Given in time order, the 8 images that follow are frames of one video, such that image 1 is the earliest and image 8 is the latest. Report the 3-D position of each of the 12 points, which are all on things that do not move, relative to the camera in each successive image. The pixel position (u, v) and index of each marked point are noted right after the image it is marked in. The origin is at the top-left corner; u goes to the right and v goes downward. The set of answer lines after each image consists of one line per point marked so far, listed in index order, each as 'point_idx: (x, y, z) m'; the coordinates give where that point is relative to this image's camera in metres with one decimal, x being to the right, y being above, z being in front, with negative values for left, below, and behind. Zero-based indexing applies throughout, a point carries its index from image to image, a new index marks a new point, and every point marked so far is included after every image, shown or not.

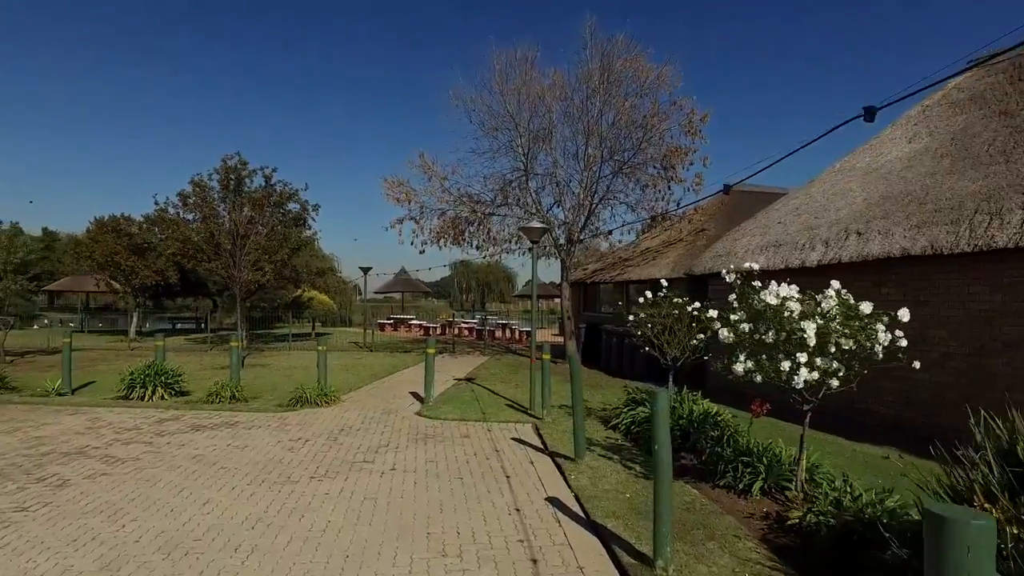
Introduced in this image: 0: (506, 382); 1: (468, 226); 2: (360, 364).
0: (-0.1, -2.1, +14.5) m
1: (-1.3, +1.9, +20.0) m
2: (-4.2, -2.1, +18.0) m
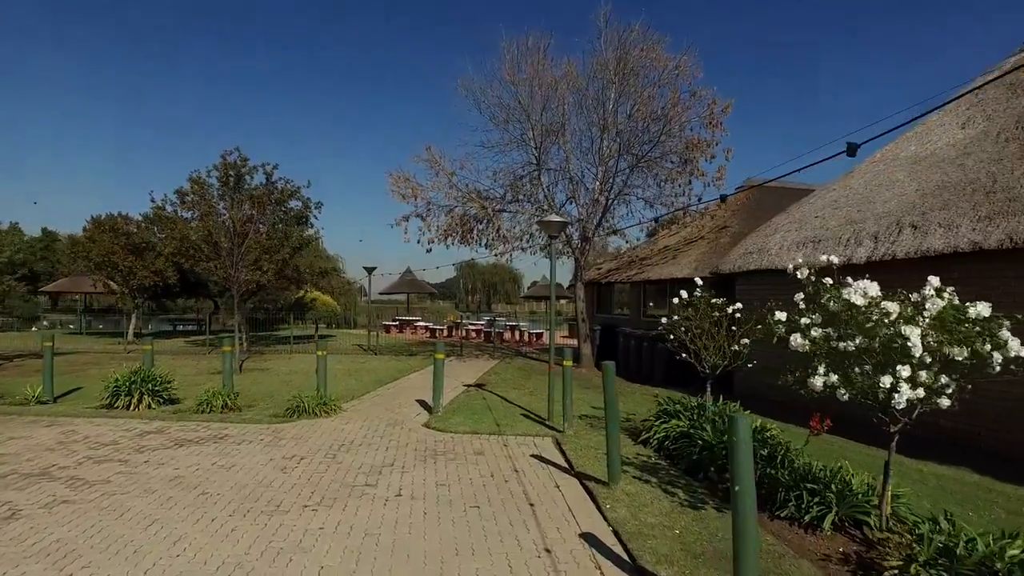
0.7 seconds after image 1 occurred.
0: (+0.2, -2.1, +13.6) m
1: (-1.0, +1.9, +19.1) m
2: (-3.9, -2.1, +17.1) m
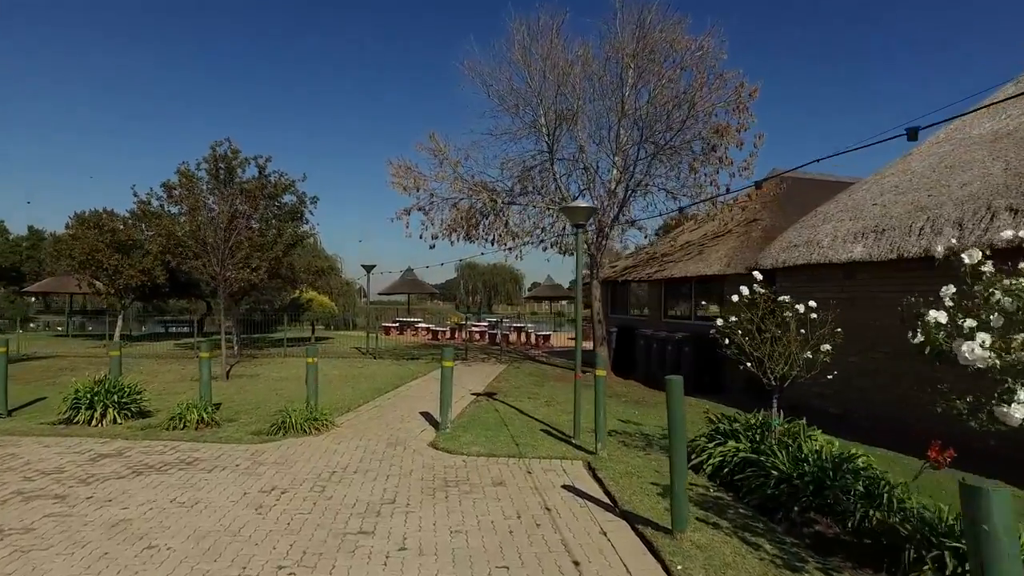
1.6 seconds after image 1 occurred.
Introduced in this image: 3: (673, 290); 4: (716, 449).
0: (+0.4, -2.1, +12.2) m
1: (-0.7, +1.9, +17.8) m
2: (-3.6, -2.1, +15.8) m
3: (+4.0, 0.0, +16.1) m
4: (+2.1, -1.7, +6.7) m
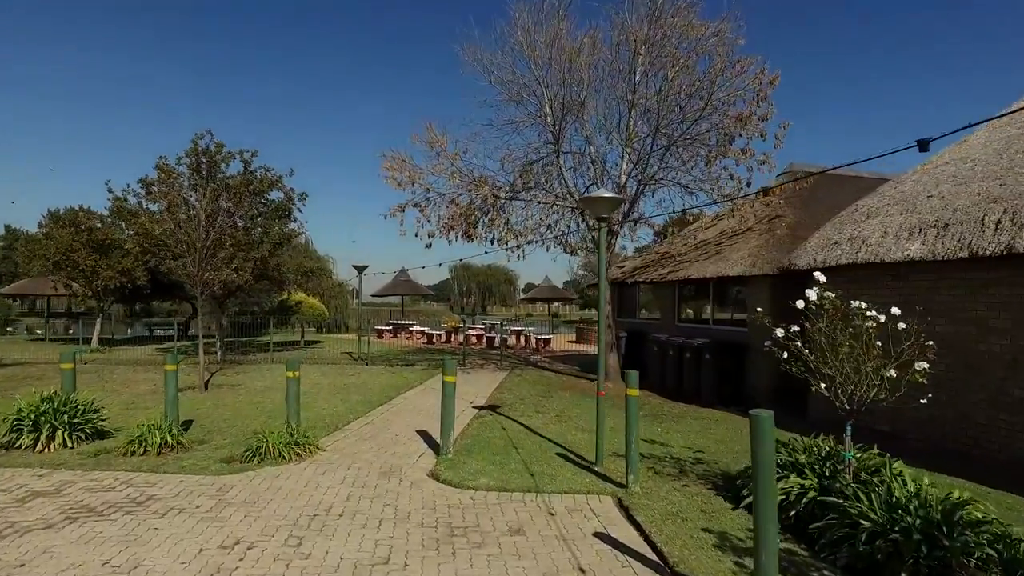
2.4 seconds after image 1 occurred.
0: (+0.5, -2.1, +11.1) m
1: (-0.7, +1.9, +16.6) m
2: (-3.6, -2.1, +14.6) m
3: (+4.0, -0.1, +15.0) m
4: (+2.3, -1.7, +5.5) m
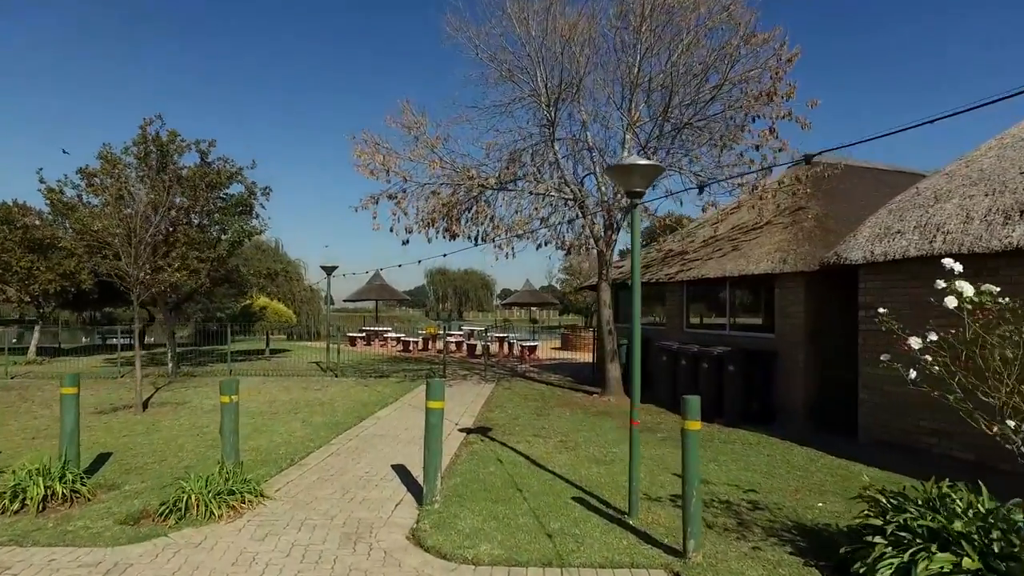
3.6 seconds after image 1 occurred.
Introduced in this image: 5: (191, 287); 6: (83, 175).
0: (+0.4, -2.1, +9.3) m
1: (-1.0, +1.8, +14.8) m
2: (-3.8, -2.2, +12.6) m
3: (+3.8, -0.1, +13.3) m
4: (+2.4, -1.6, +3.8) m
5: (-9.5, 0.0, +19.3) m
6: (-11.7, +3.1, +17.7) m
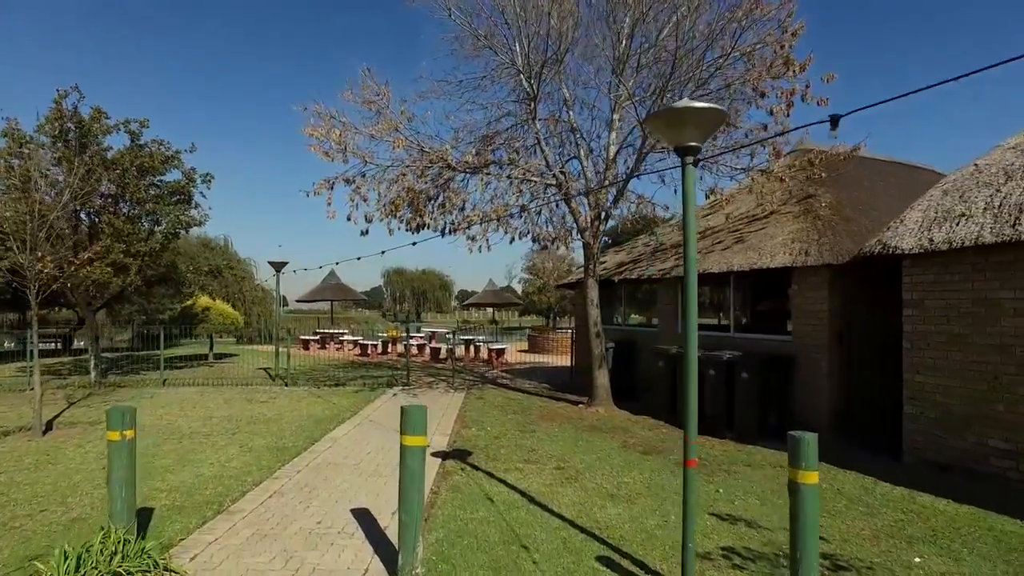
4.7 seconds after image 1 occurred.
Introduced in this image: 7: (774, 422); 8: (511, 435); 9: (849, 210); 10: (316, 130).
0: (+0.3, -2.0, +7.7) m
1: (-1.5, +1.9, +13.1) m
2: (-4.1, -2.1, +10.8) m
3: (+3.4, 0.0, +12.0) m
4: (+2.6, -1.6, +2.3) m
5: (-10.3, +0.1, +17.1) m
6: (-12.3, +3.1, +15.3) m
7: (+3.8, -1.9, +9.5) m
8: (0.0, -2.1, +9.4) m
9: (+5.4, +1.3, +10.3) m
10: (-3.6, +2.9, +11.8) m
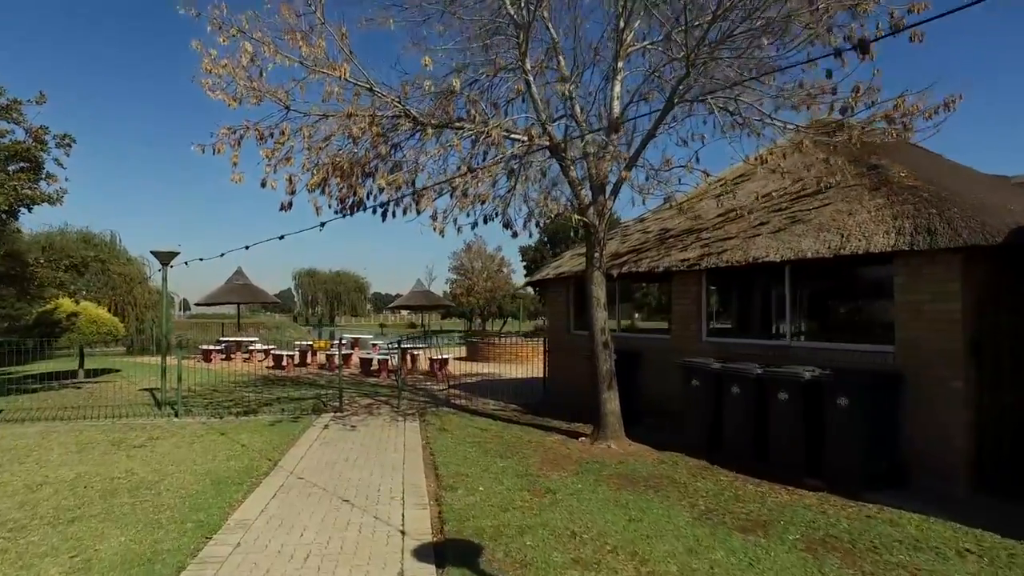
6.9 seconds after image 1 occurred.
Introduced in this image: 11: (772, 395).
0: (+0.6, -2.0, +4.6) m
1: (-1.9, +1.9, +9.8) m
2: (-4.2, -2.0, +7.1) m
3: (+3.1, 0.0, +9.2) m
4: (+3.6, -1.4, -0.4) m
5: (-11.1, +0.1, +12.5) m
6: (-12.9, +3.1, +10.6) m
7: (+3.8, -1.9, +6.8) m
8: (+0.1, -2.0, +6.3) m
9: (+5.3, +1.3, +7.9) m
10: (-3.7, +3.0, +8.2) m
11: (+3.0, -1.2, +7.5) m
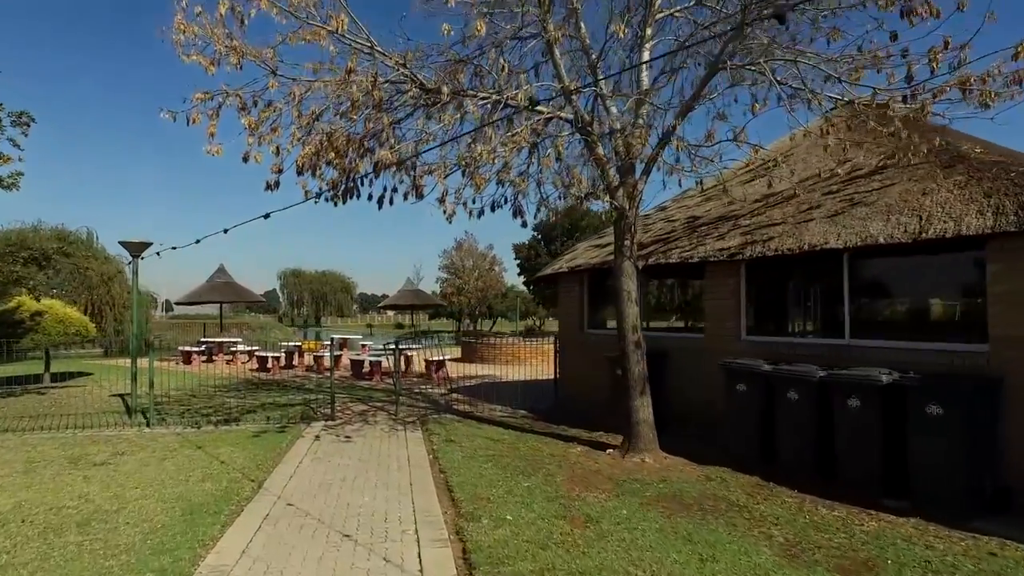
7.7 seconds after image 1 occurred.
0: (+1.0, -1.8, +3.5) m
1: (-1.6, +2.0, +8.6) m
2: (-3.9, -1.9, +5.9) m
3: (+3.4, +0.1, +8.2) m
4: (+4.0, -1.3, -1.5) m
5: (-10.9, +0.2, +11.2) m
6: (-12.7, +3.2, +9.2) m
7: (+4.1, -1.8, +5.7) m
8: (+0.4, -1.9, +5.2) m
9: (+5.6, +1.5, +6.9) m
10: (-3.5, +3.1, +7.0) m
11: (+3.3, -1.1, +6.4) m
